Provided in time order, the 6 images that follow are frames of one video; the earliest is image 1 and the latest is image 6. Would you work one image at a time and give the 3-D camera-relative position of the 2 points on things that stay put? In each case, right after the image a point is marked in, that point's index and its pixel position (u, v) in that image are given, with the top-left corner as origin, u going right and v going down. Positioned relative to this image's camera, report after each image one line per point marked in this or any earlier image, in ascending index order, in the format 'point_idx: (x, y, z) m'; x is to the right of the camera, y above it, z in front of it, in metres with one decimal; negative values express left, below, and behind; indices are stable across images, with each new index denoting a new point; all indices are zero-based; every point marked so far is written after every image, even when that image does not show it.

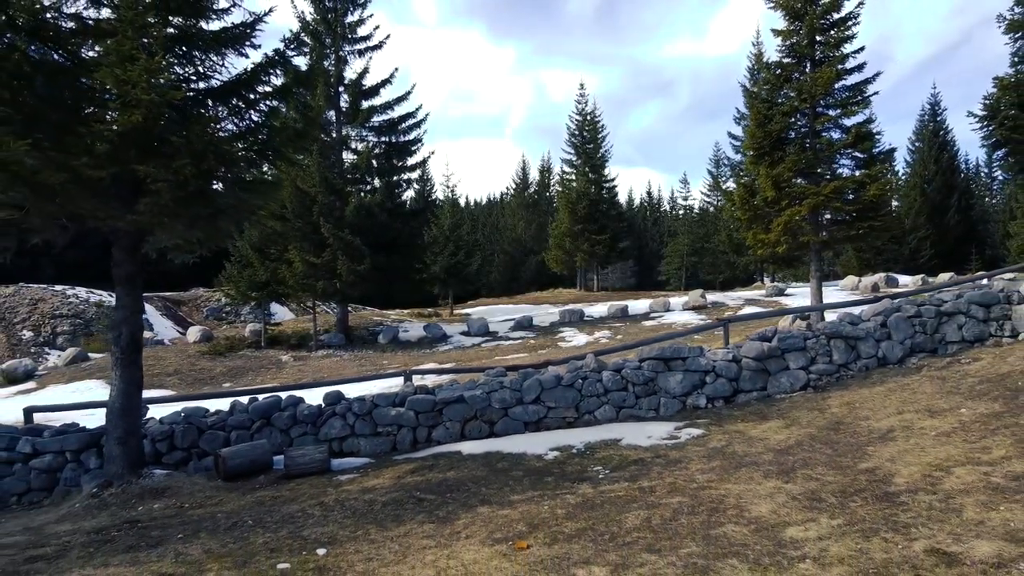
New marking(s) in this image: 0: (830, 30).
0: (+9.1, +7.4, +18.7) m
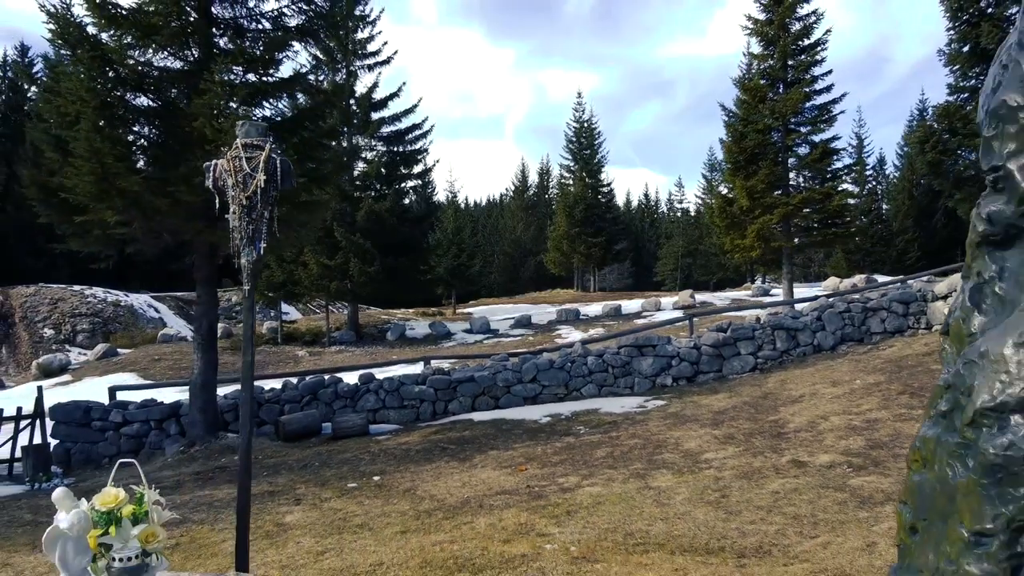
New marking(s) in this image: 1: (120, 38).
0: (+9.1, +7.4, +20.6) m
1: (-5.5, +3.5, +9.1) m
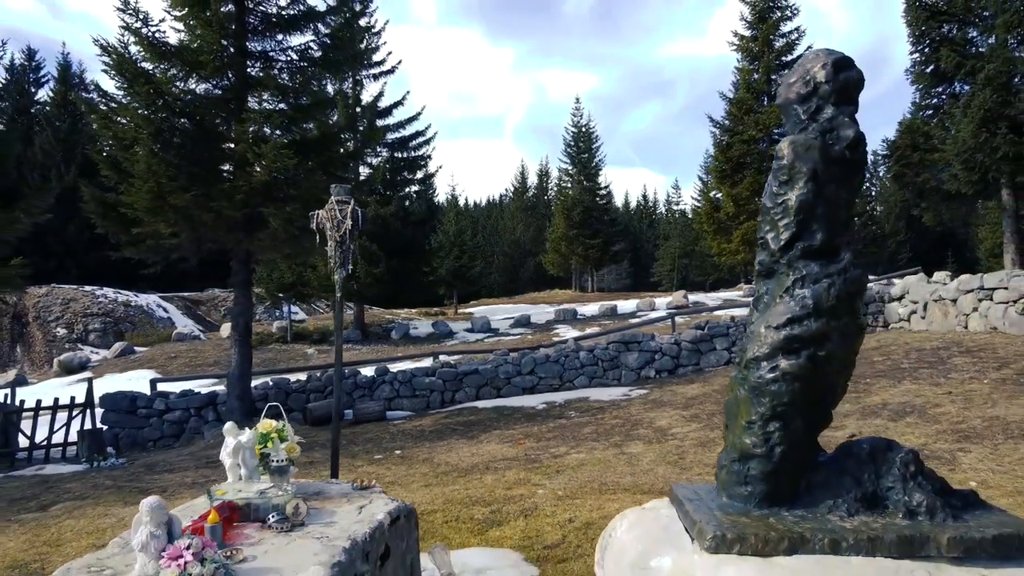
0: (+9.1, +7.3, +21.9) m
1: (-5.5, +3.5, +10.4) m
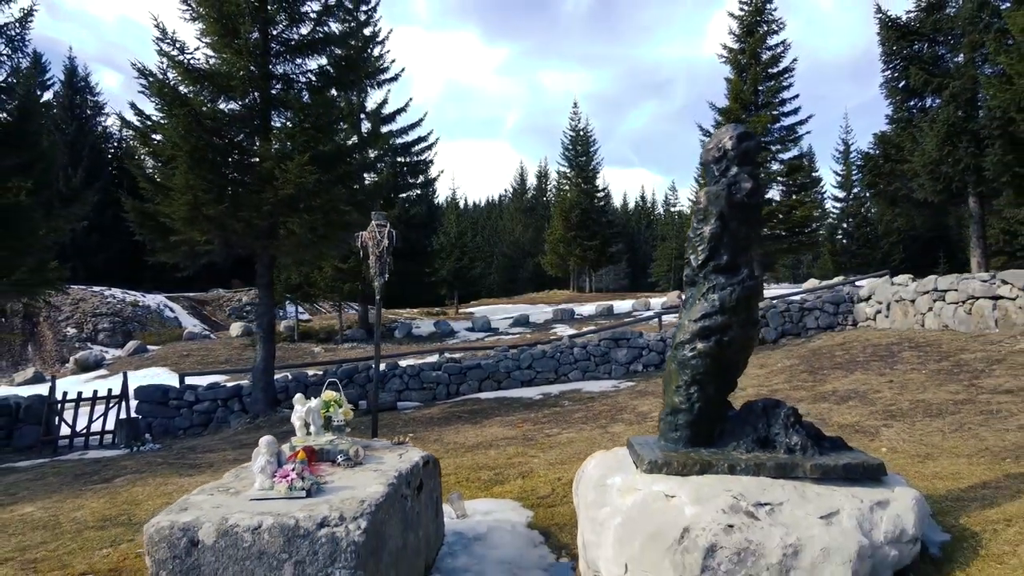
0: (+9.1, +7.3, +23.0) m
1: (-5.5, +3.4, +11.5) m
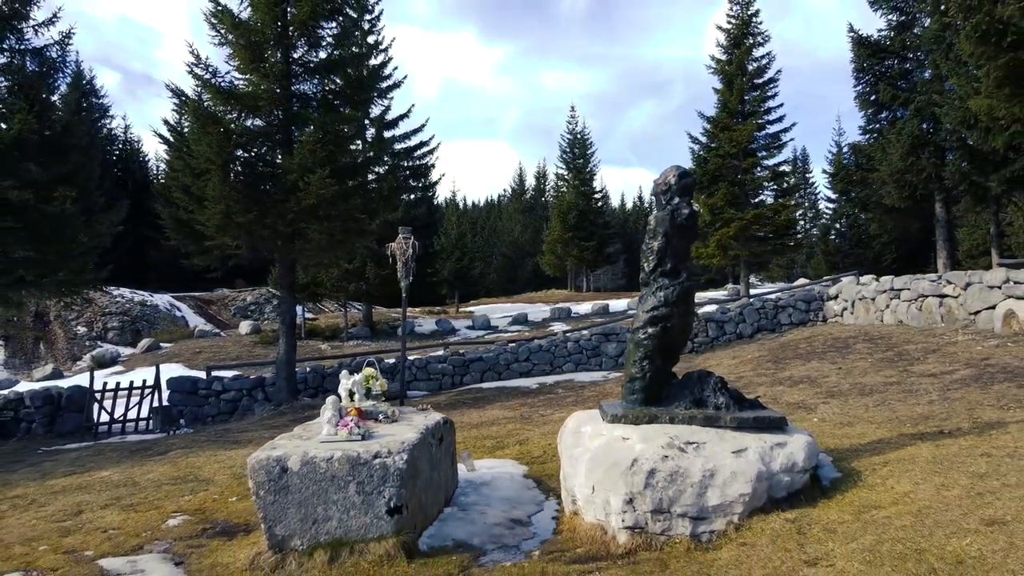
0: (+9.0, +7.3, +24.3) m
1: (-5.5, +3.4, +12.7) m
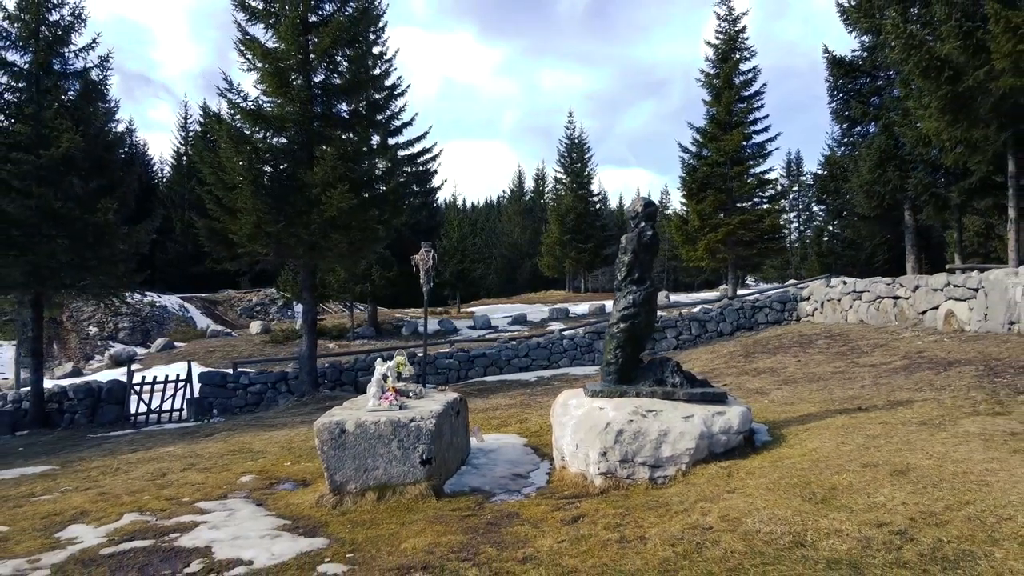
0: (+9.0, +7.3, +25.7) m
1: (-5.5, +3.4, +14.1) m
